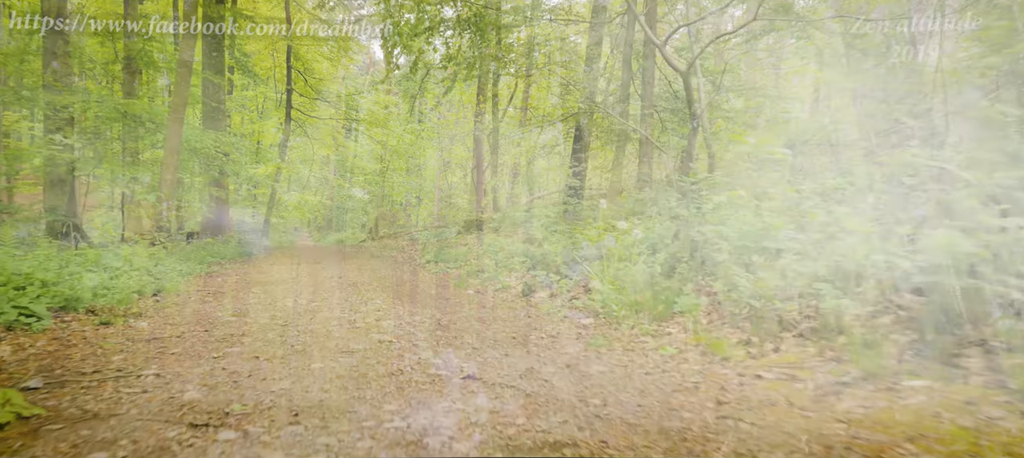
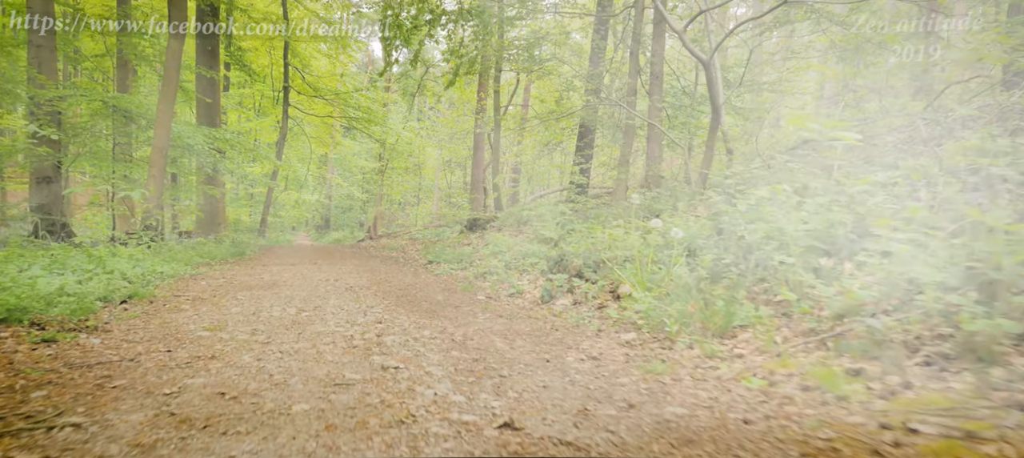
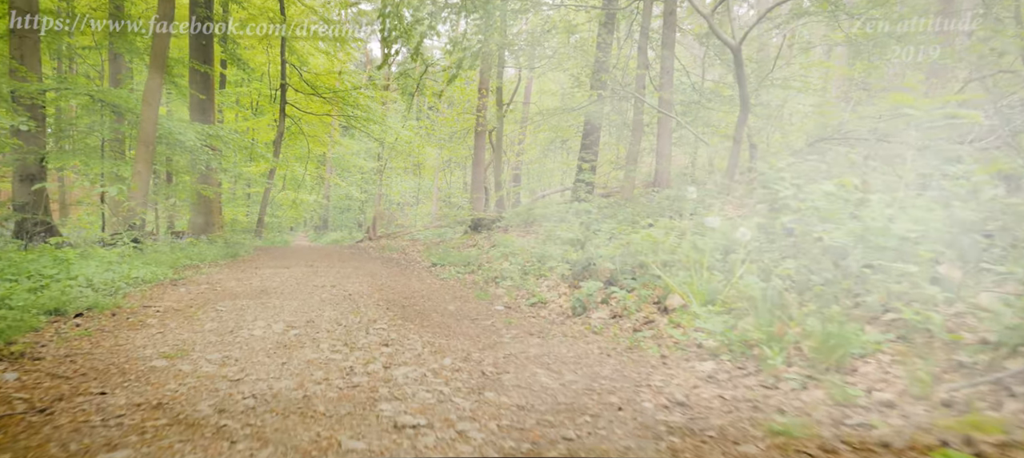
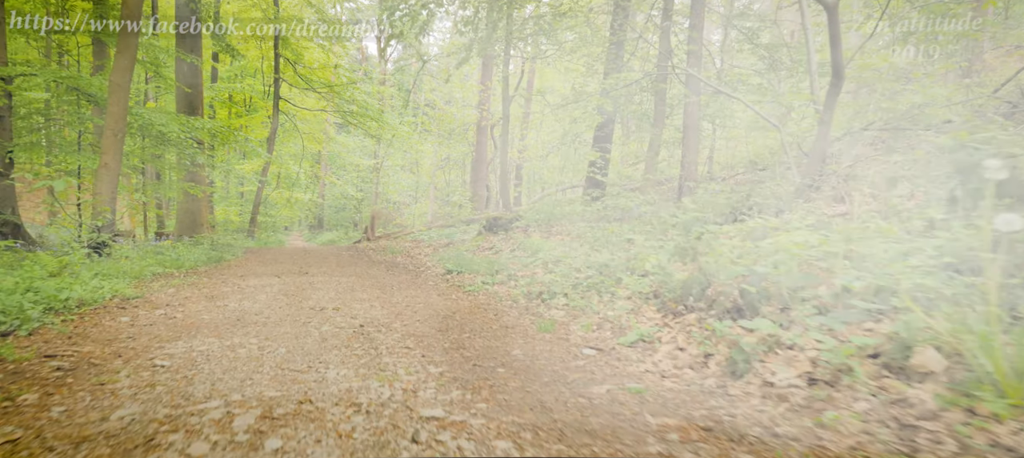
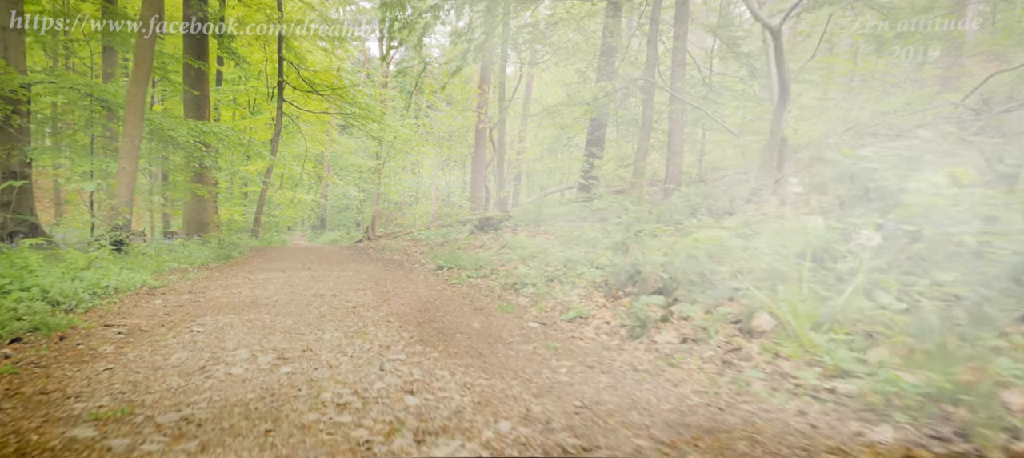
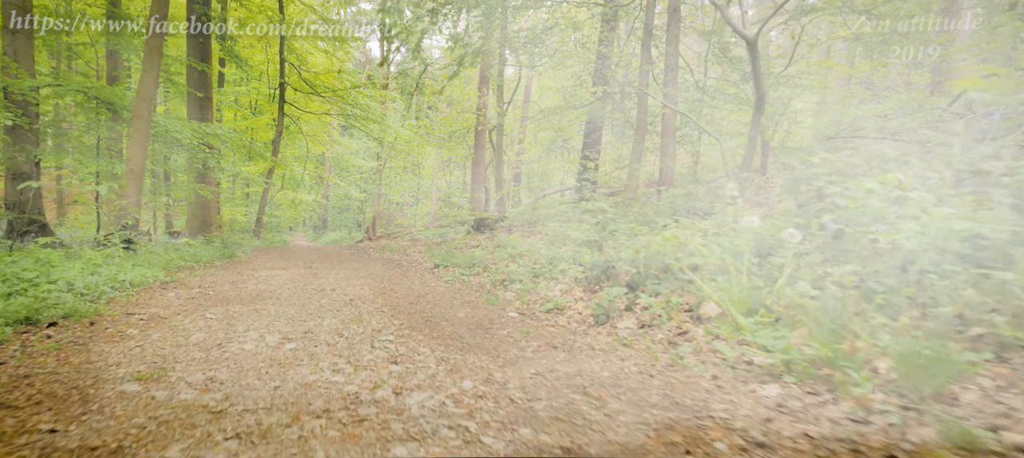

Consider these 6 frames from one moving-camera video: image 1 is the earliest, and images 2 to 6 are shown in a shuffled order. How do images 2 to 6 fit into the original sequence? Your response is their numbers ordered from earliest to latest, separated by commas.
2, 3, 6, 5, 4
